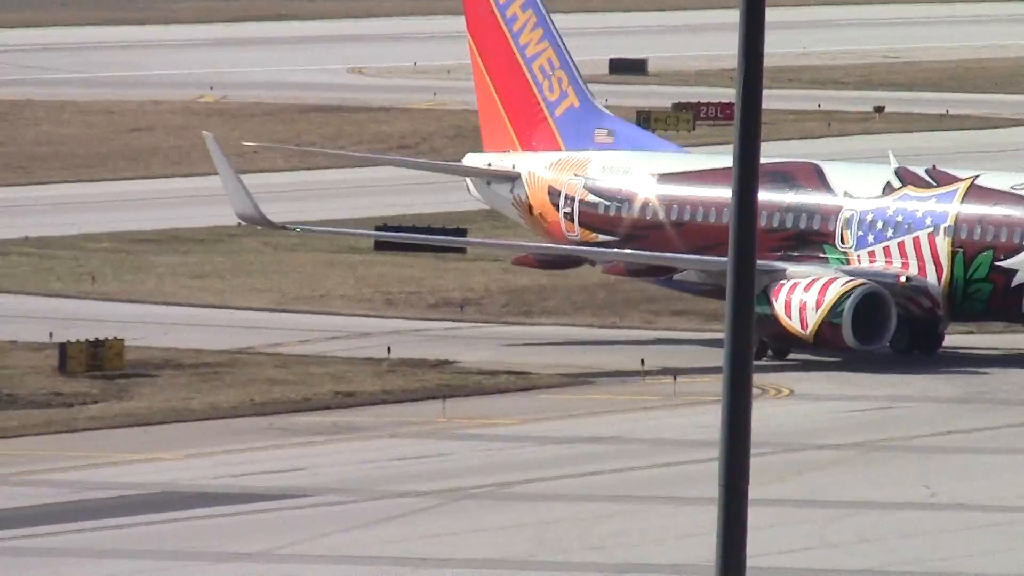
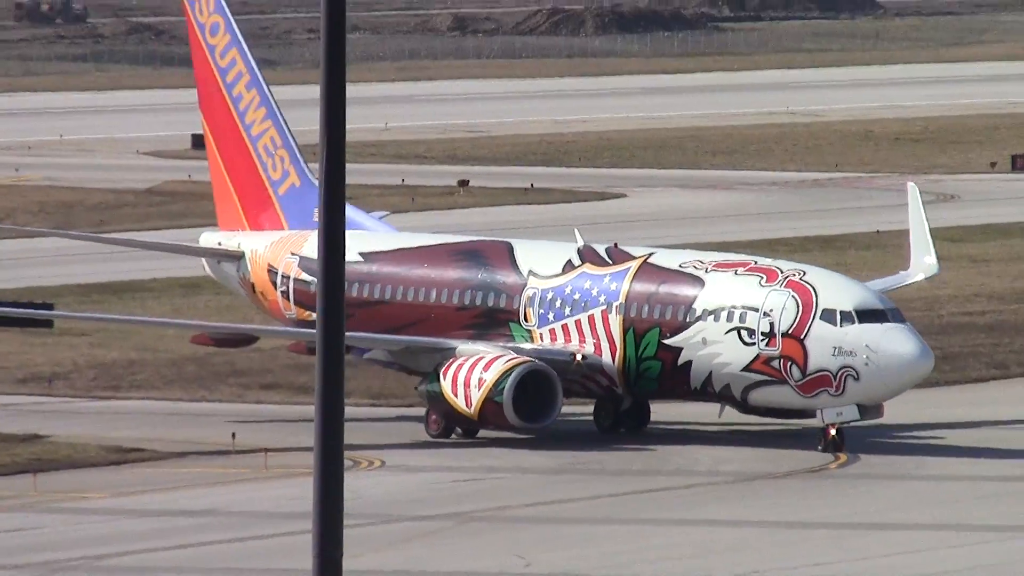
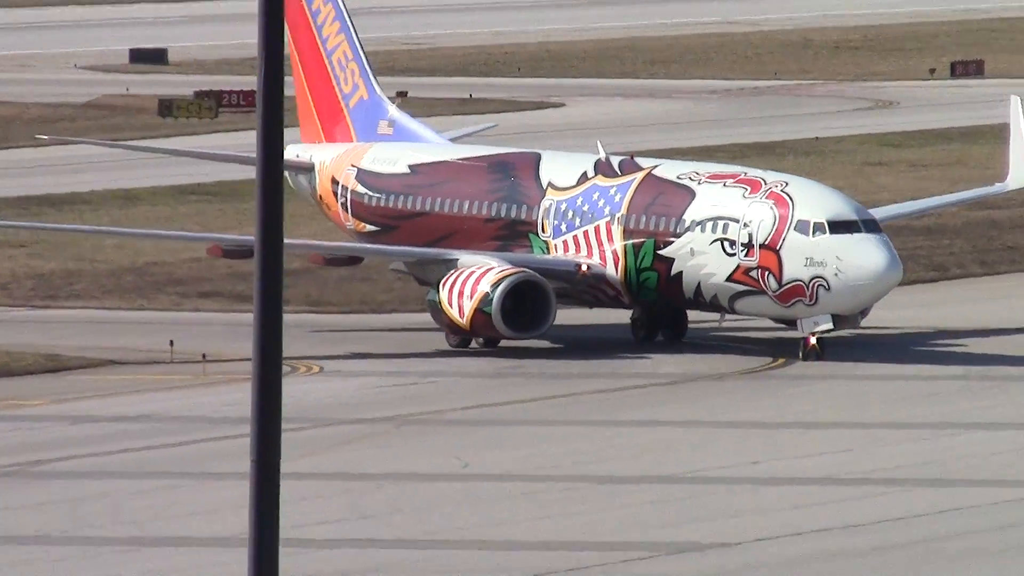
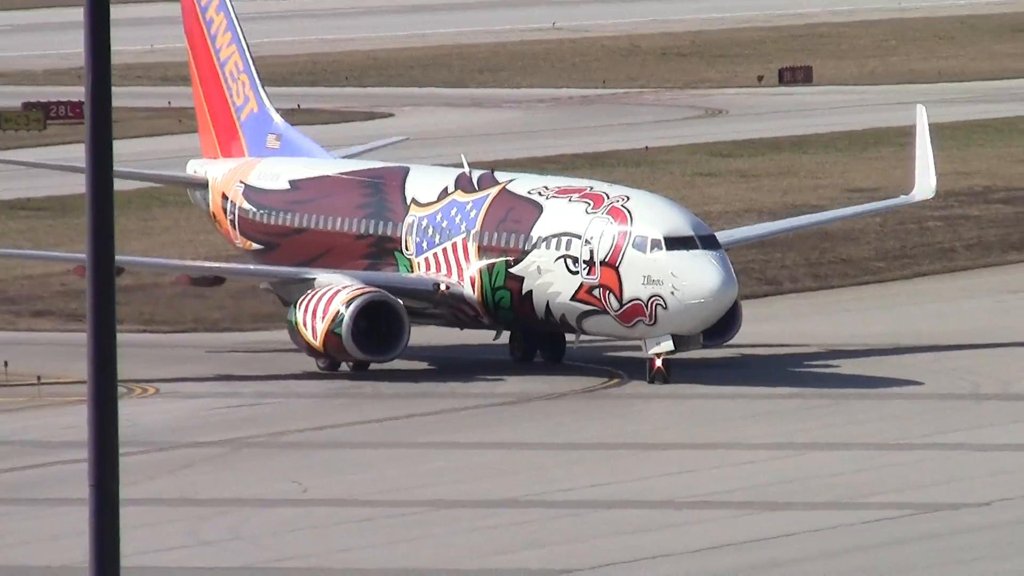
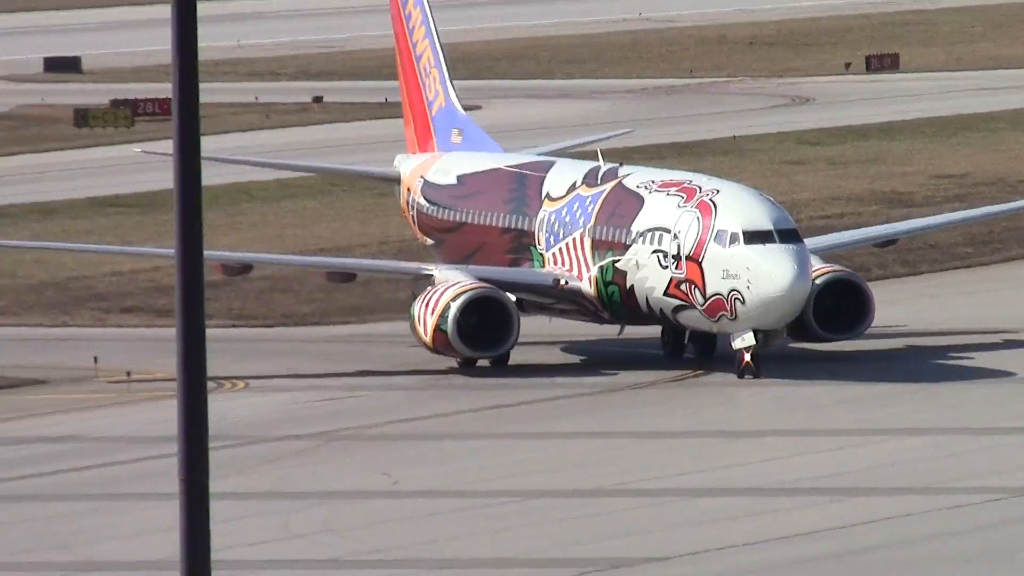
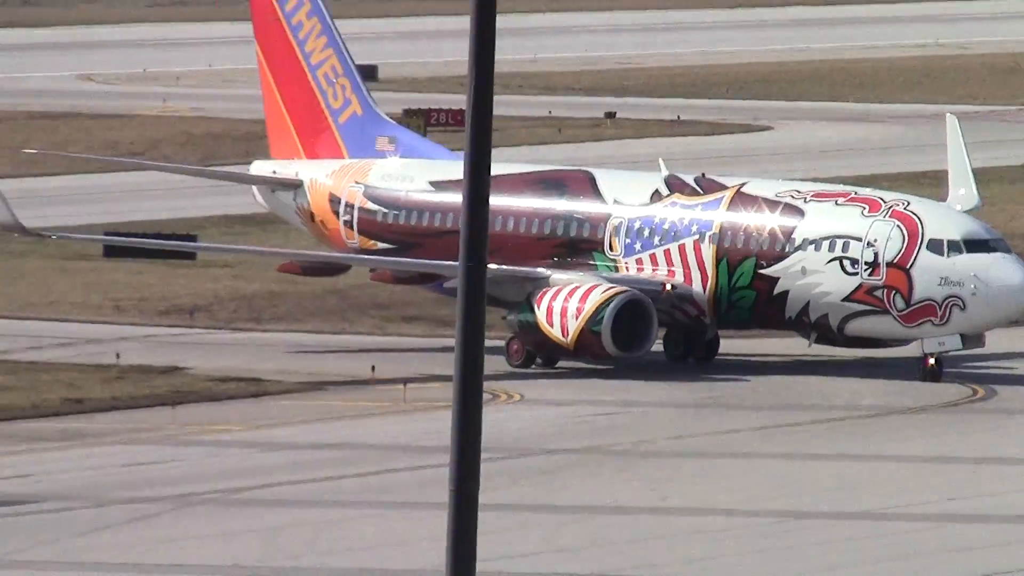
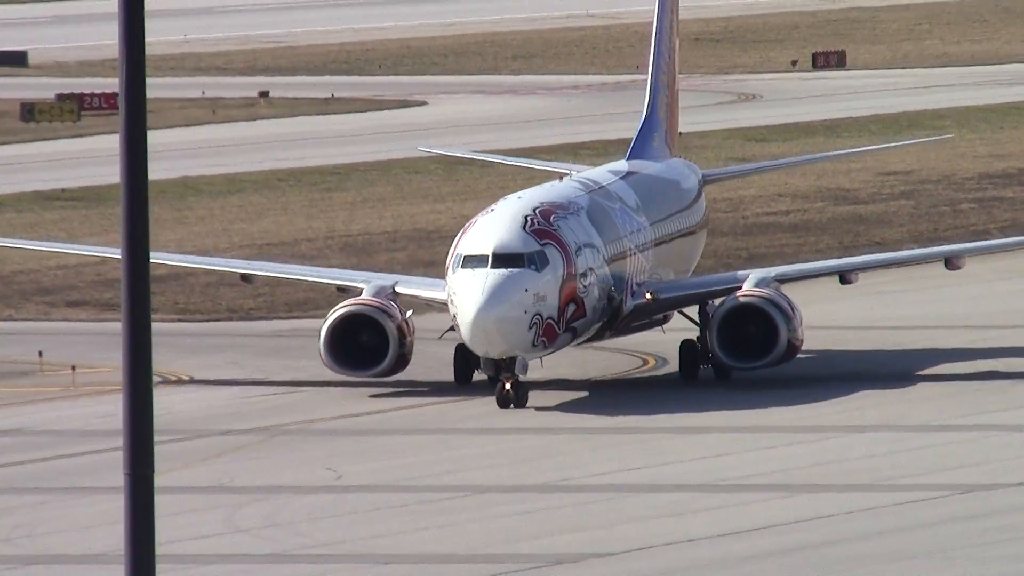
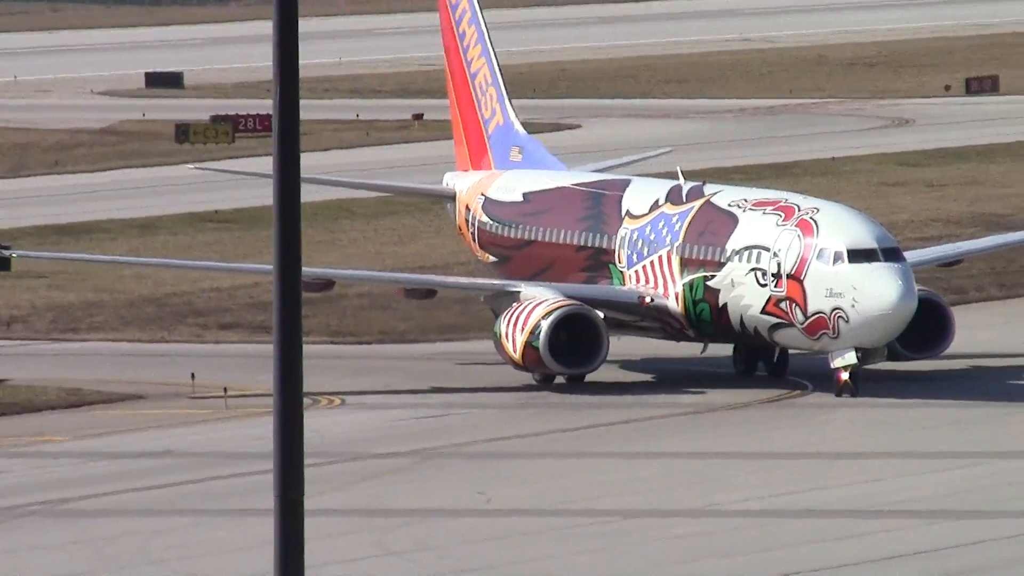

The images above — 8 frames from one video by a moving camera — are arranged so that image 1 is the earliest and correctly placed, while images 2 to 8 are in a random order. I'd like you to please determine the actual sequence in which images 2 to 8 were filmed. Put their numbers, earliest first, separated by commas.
6, 2, 3, 4, 8, 5, 7
